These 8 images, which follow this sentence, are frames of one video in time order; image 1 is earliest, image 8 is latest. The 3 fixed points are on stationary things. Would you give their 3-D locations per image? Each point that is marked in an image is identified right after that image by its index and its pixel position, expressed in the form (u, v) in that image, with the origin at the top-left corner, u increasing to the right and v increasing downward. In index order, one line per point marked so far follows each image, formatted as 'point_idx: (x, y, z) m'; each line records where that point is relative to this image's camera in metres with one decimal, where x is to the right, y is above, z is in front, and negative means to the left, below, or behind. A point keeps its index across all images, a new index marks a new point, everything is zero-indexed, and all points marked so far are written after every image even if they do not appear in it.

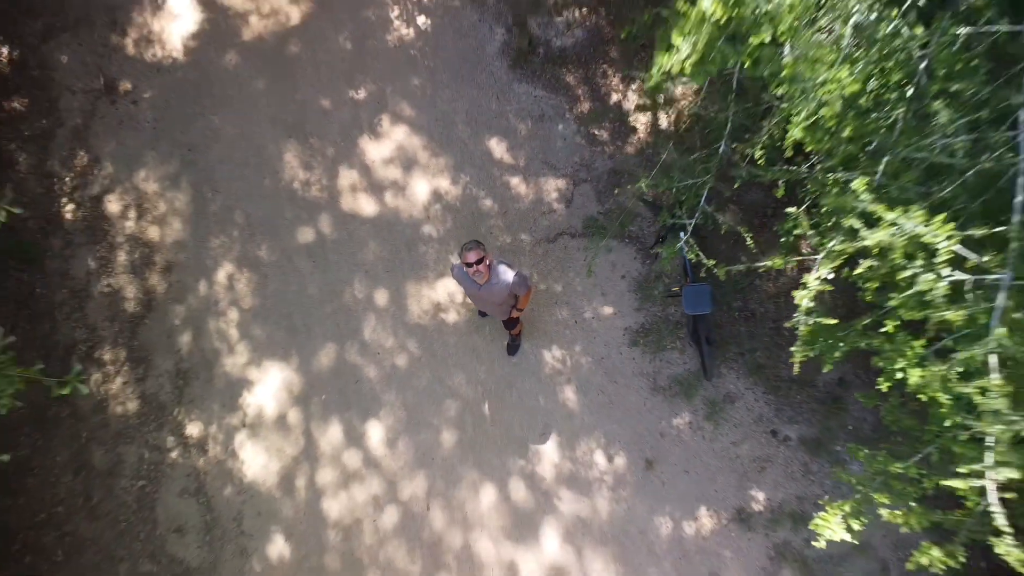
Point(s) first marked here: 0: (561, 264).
0: (+0.3, +0.2, +5.3) m
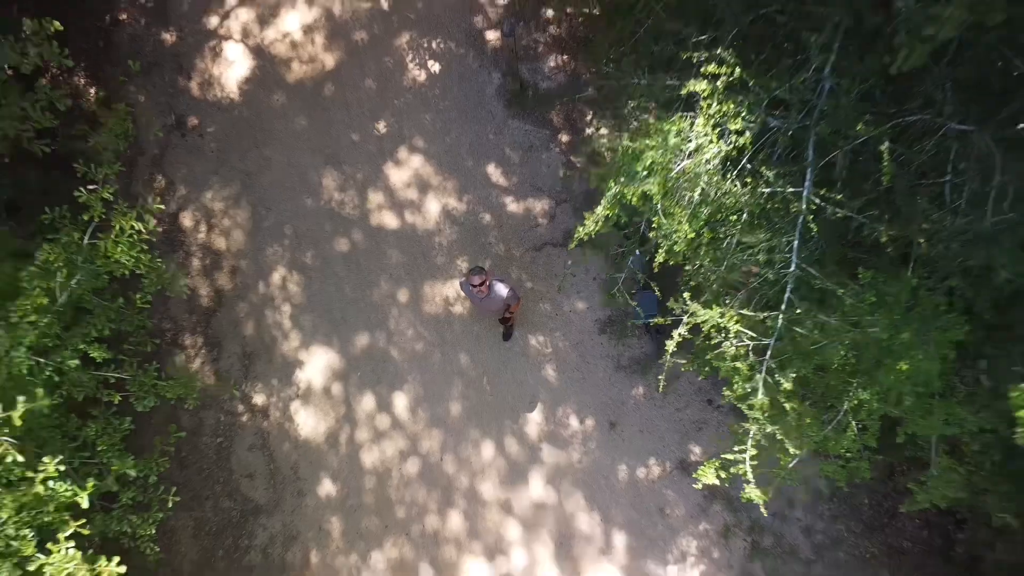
0: (+0.3, +0.2, +6.7) m
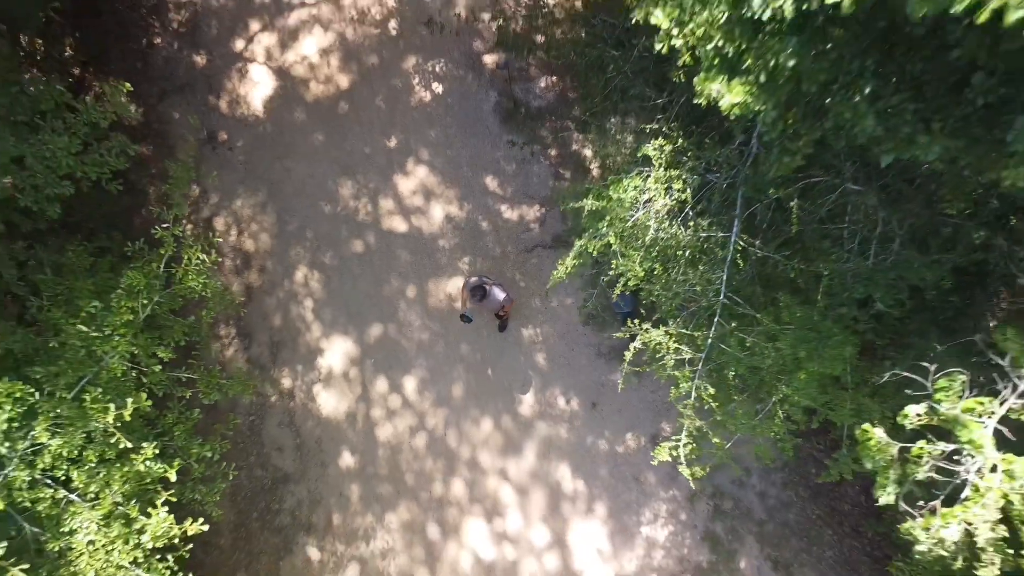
0: (+0.2, +0.2, +7.6) m
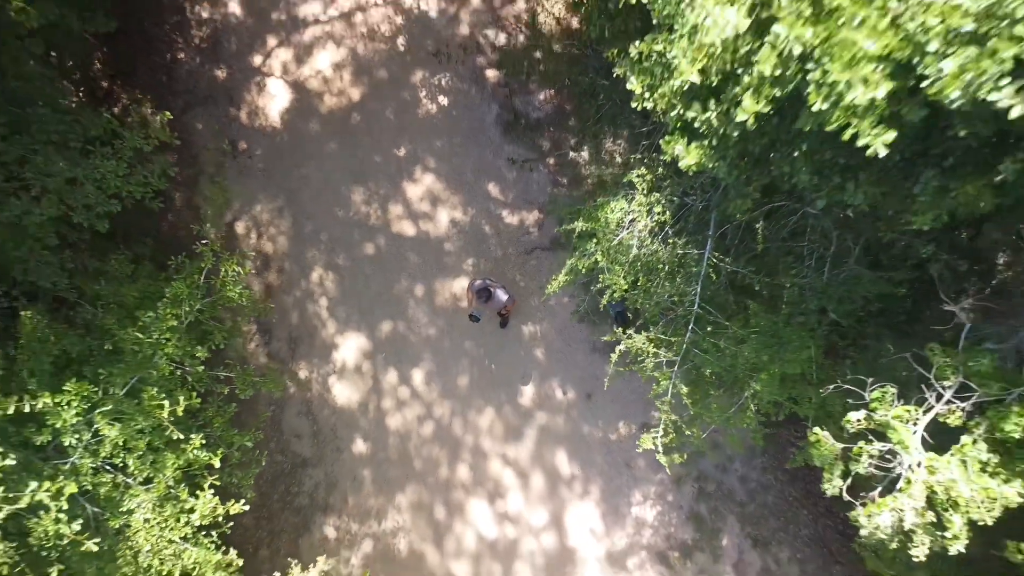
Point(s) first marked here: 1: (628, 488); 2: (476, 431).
0: (+0.2, +0.2, +8.2) m
1: (+1.2, -2.0, +7.9) m
2: (-0.4, -1.4, +8.1) m
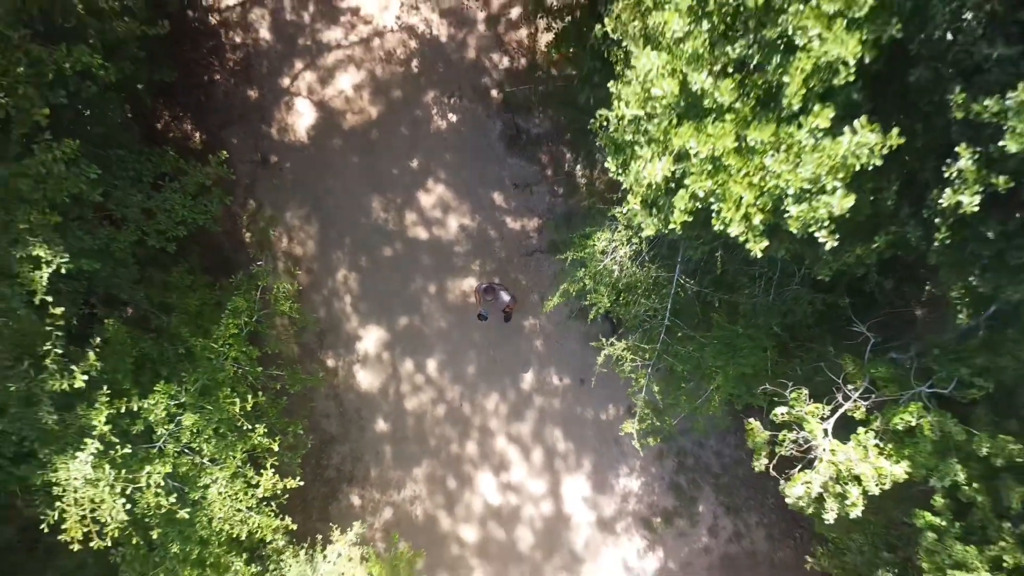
0: (+0.3, +0.2, +9.2) m
1: (+1.2, -2.0, +9.0) m
2: (-0.3, -1.4, +9.2) m
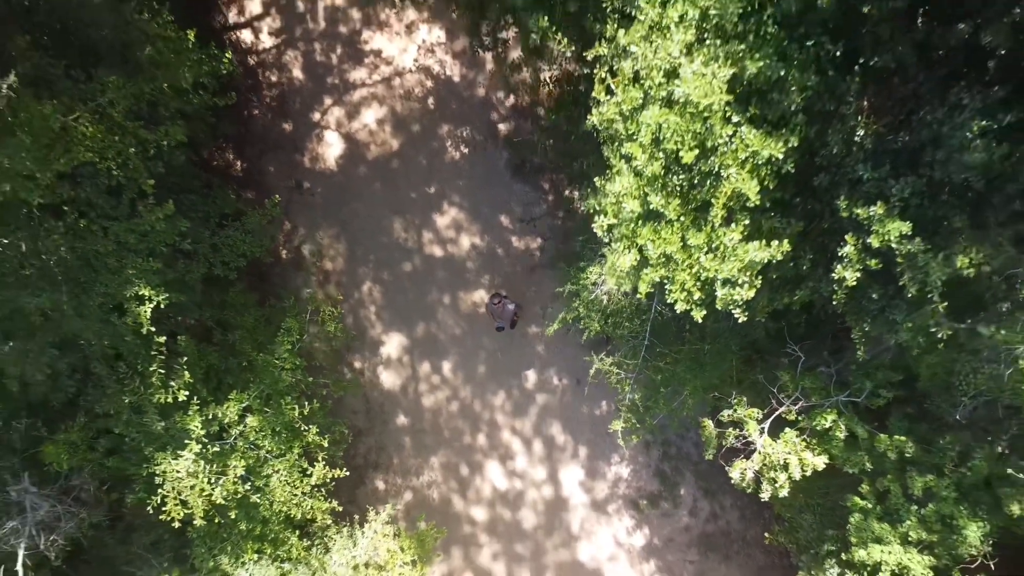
0: (+0.3, +0.1, +10.5) m
1: (+1.2, -2.1, +10.3) m
2: (-0.3, -1.6, +10.4) m
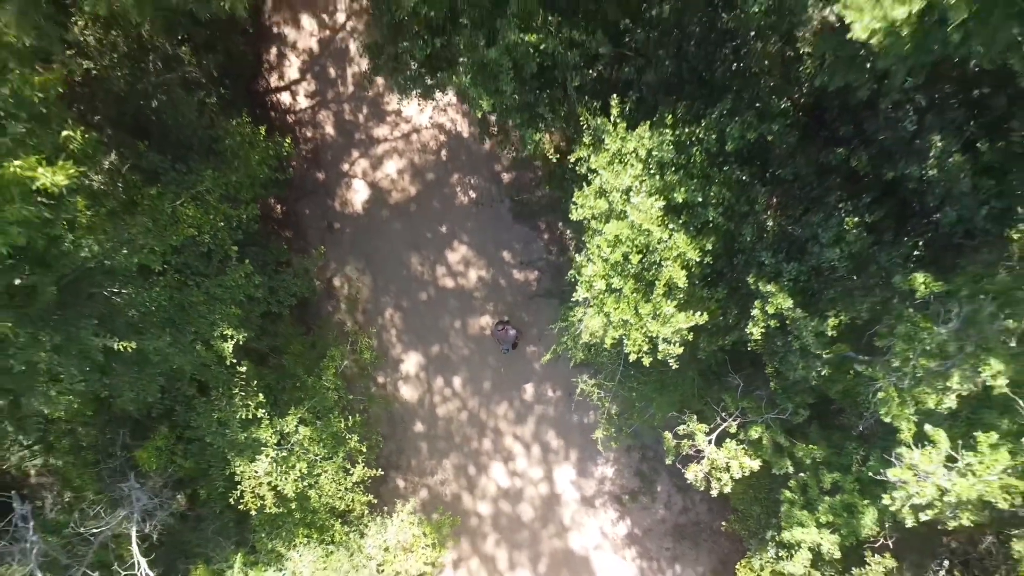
0: (+0.4, -0.3, +12.2) m
1: (+1.3, -2.5, +12.1) m
2: (-0.3, -2.0, +12.2) m
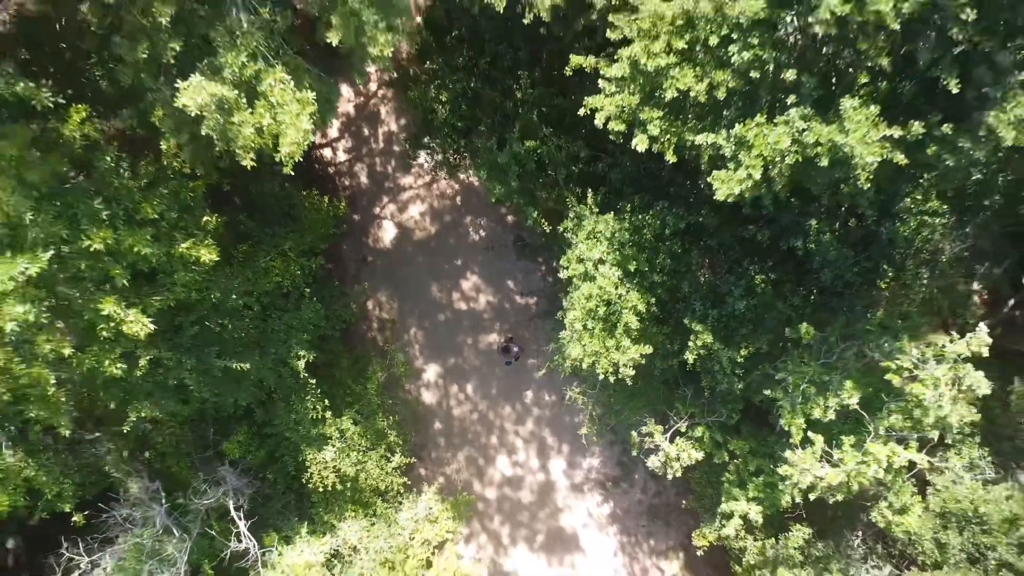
0: (+0.4, -0.7, +14.8) m
1: (+1.3, -3.0, +14.7) m
2: (-0.2, -2.4, +14.8) m
